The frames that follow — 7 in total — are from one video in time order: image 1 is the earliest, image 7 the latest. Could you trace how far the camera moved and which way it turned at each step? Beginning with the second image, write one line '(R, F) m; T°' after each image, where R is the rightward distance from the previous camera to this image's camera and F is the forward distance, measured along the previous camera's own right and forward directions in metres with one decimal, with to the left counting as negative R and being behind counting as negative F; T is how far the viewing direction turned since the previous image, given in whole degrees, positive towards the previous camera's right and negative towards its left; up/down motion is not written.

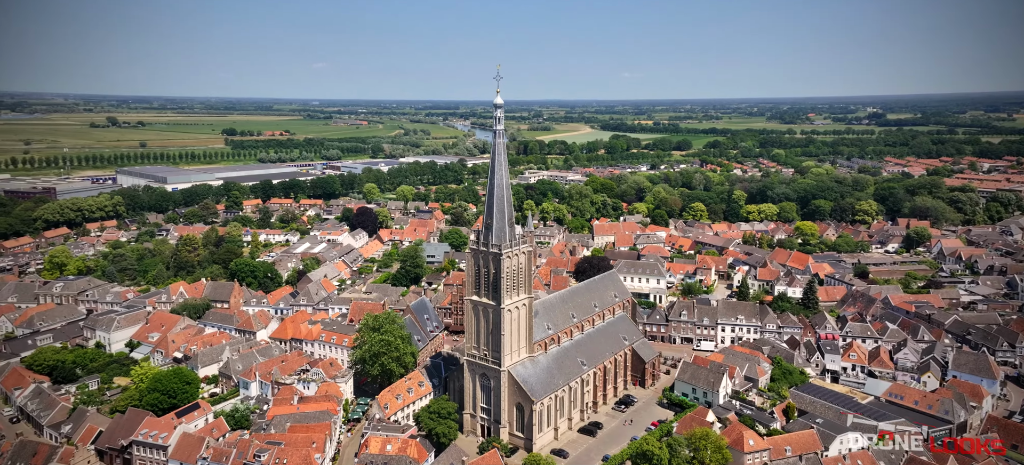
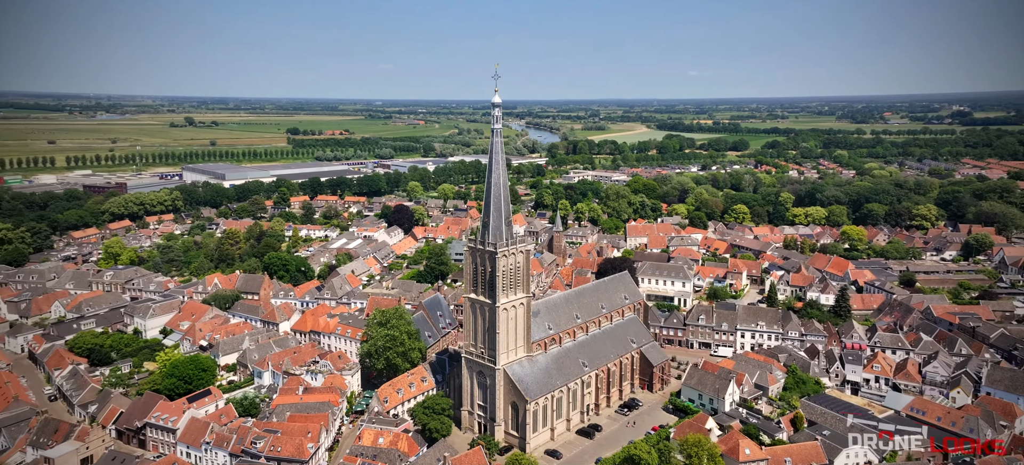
(+4.0, -0.2) m; -6°
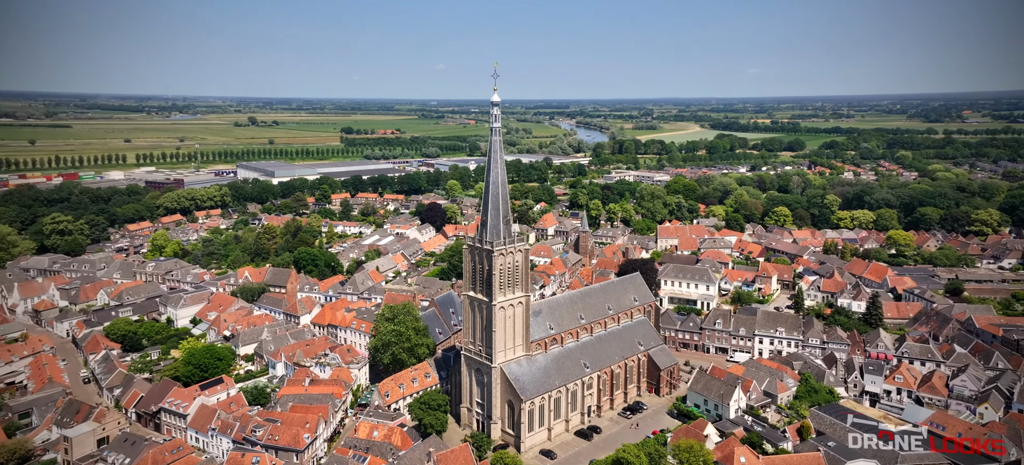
(+3.6, 0.0) m; -5°
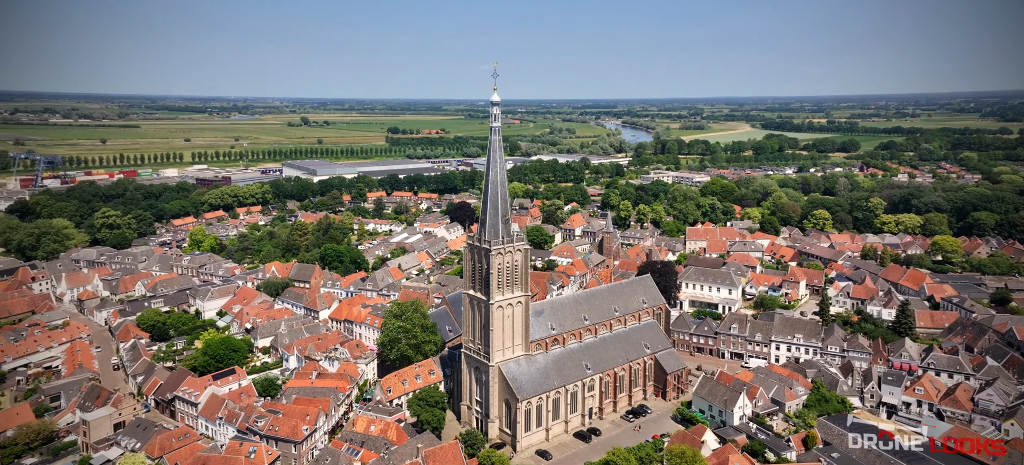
(+3.3, 0.0) m; -5°
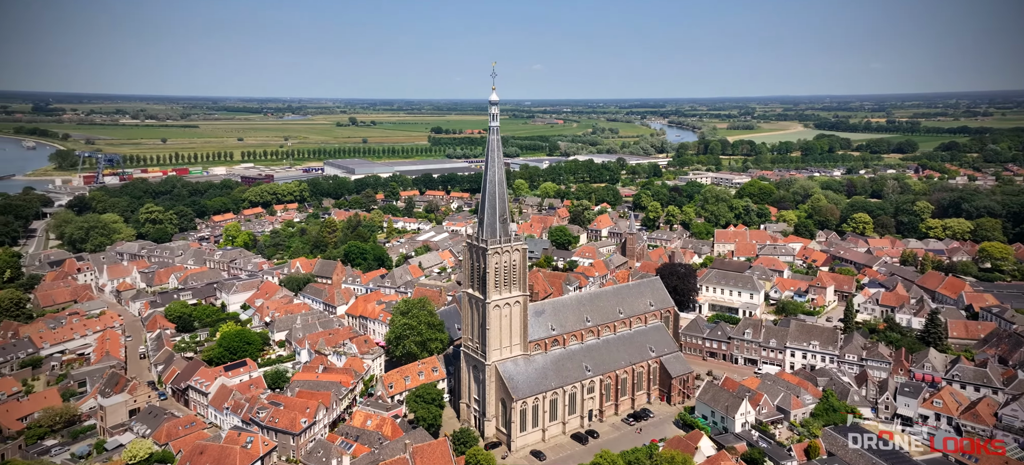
(+3.3, +0.1) m; -5°
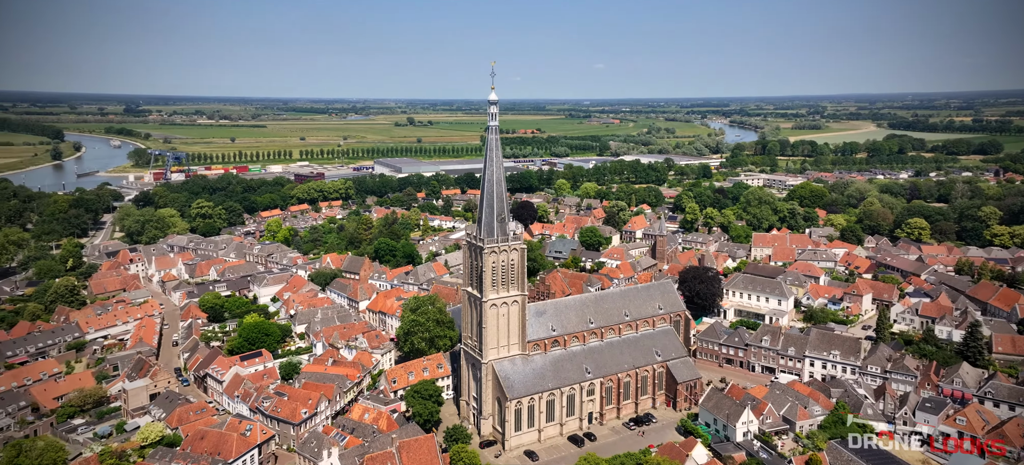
(+4.1, +0.4) m; -6°
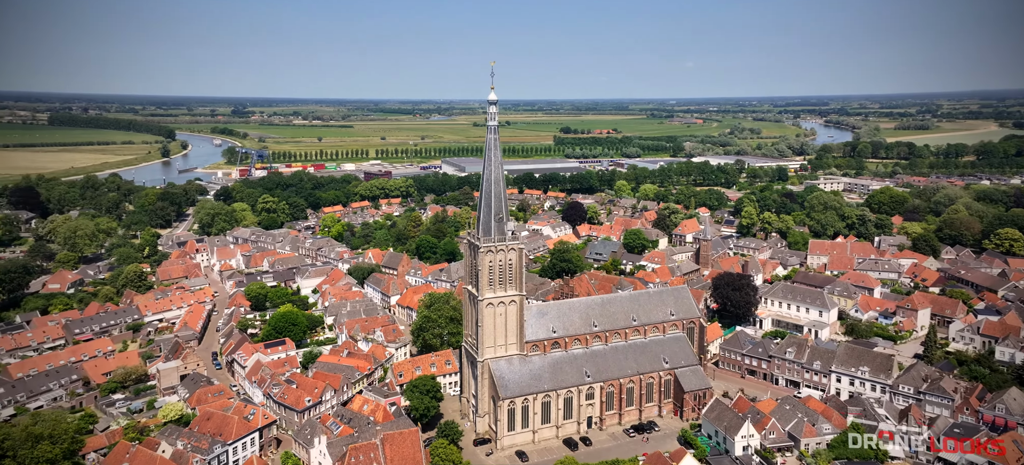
(+5.5, +0.9) m; -8°
